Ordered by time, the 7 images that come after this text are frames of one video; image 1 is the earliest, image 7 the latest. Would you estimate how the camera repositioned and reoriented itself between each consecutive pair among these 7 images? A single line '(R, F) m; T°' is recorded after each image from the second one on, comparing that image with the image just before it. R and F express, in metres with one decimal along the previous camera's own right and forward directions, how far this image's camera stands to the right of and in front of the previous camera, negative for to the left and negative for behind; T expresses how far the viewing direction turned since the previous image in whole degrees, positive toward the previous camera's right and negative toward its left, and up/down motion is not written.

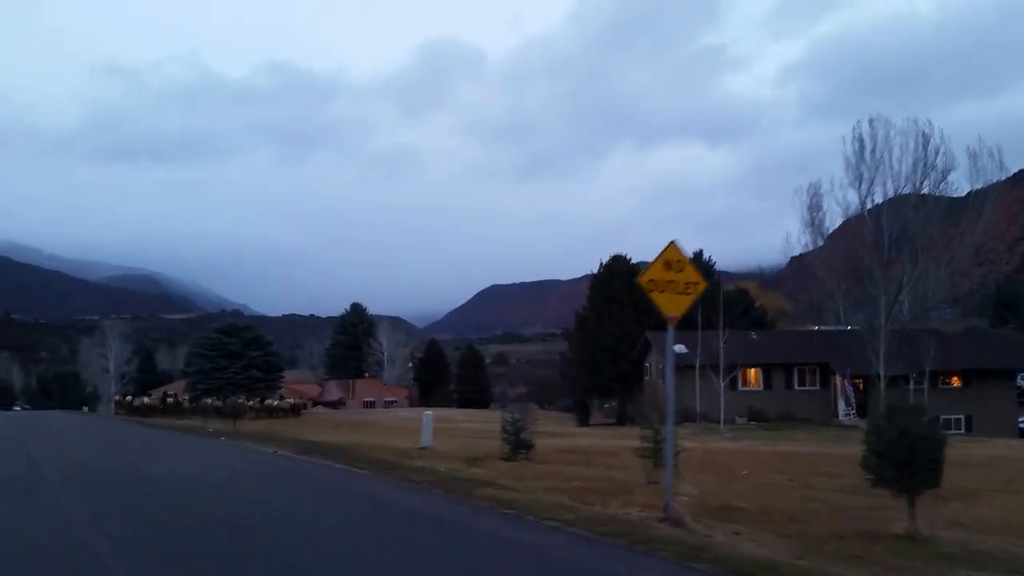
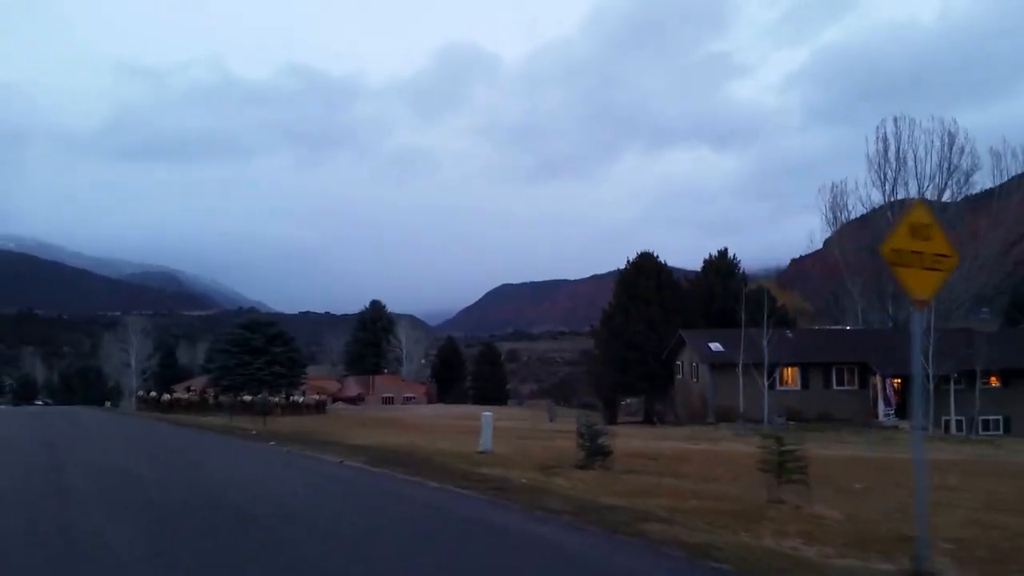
(-0.8, +1.1) m; -1°
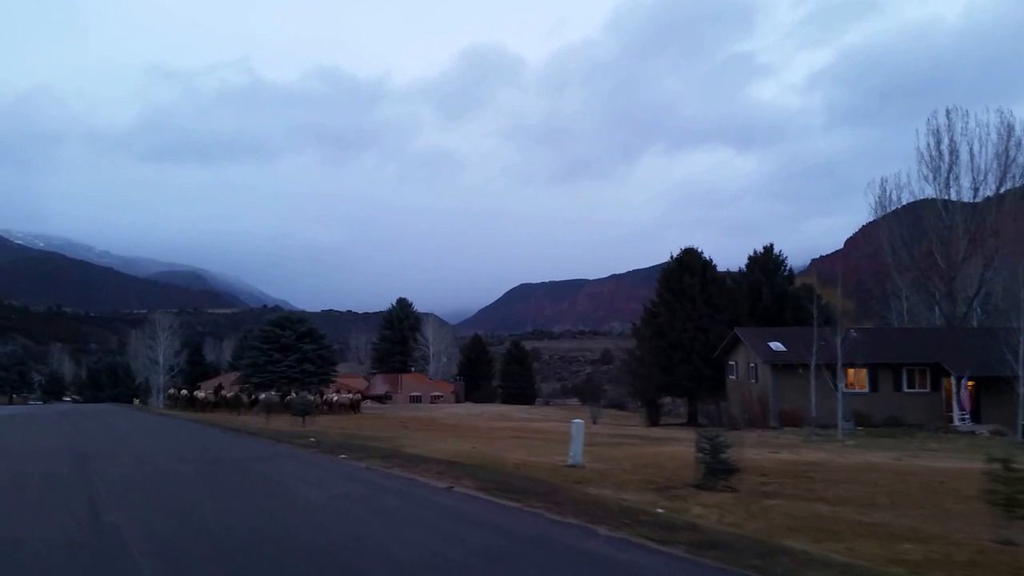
(-1.3, +2.3) m; -2°
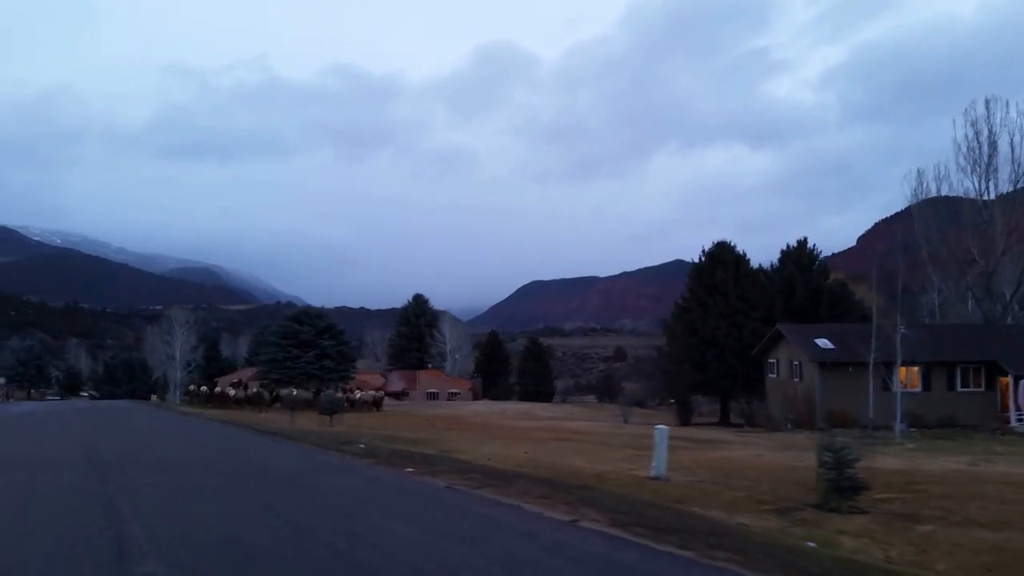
(-1.0, +1.9) m; -1°
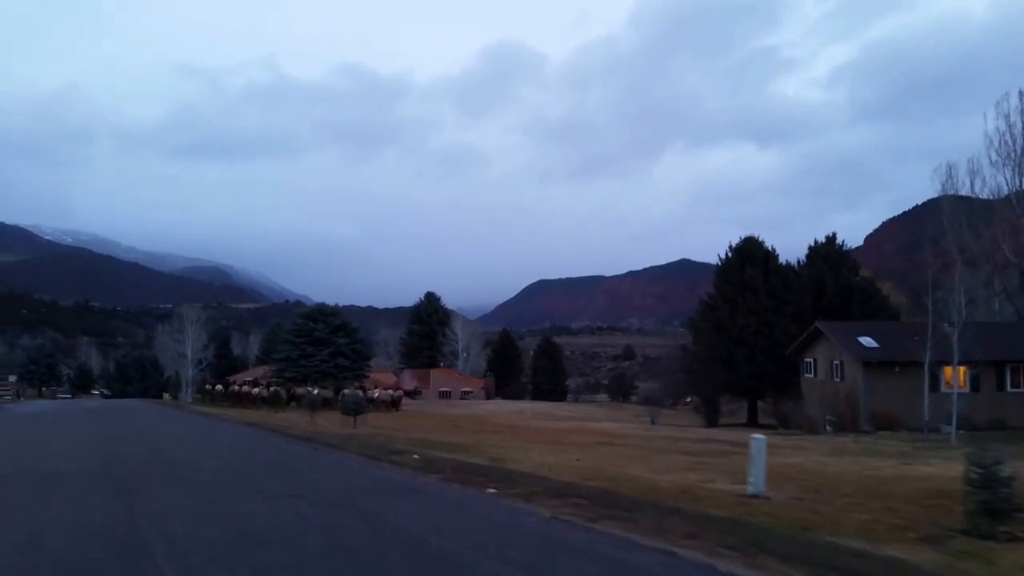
(-0.9, +1.7) m; -1°
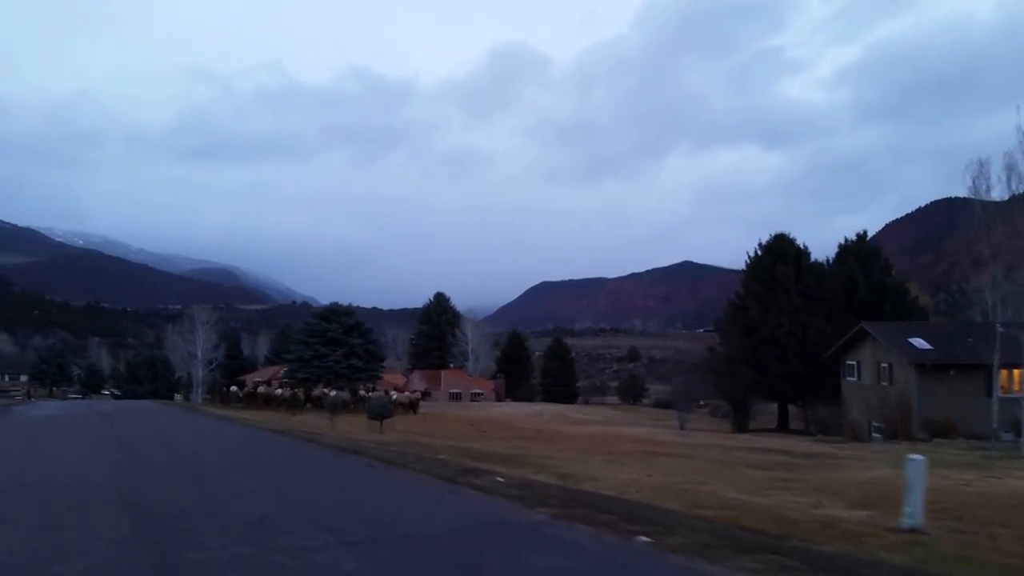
(-1.1, +2.0) m; 0°
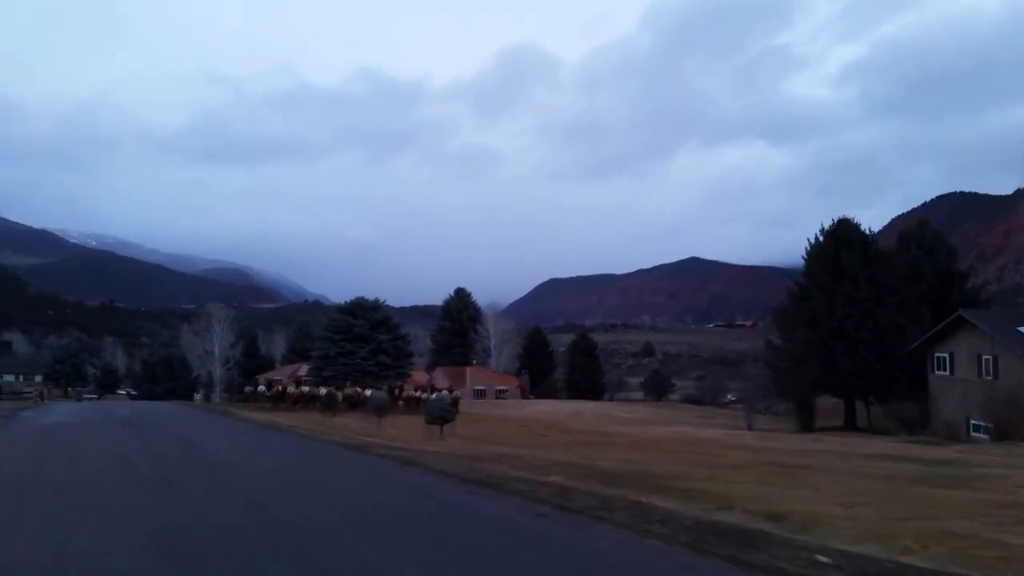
(-1.9, +3.7) m; -1°
